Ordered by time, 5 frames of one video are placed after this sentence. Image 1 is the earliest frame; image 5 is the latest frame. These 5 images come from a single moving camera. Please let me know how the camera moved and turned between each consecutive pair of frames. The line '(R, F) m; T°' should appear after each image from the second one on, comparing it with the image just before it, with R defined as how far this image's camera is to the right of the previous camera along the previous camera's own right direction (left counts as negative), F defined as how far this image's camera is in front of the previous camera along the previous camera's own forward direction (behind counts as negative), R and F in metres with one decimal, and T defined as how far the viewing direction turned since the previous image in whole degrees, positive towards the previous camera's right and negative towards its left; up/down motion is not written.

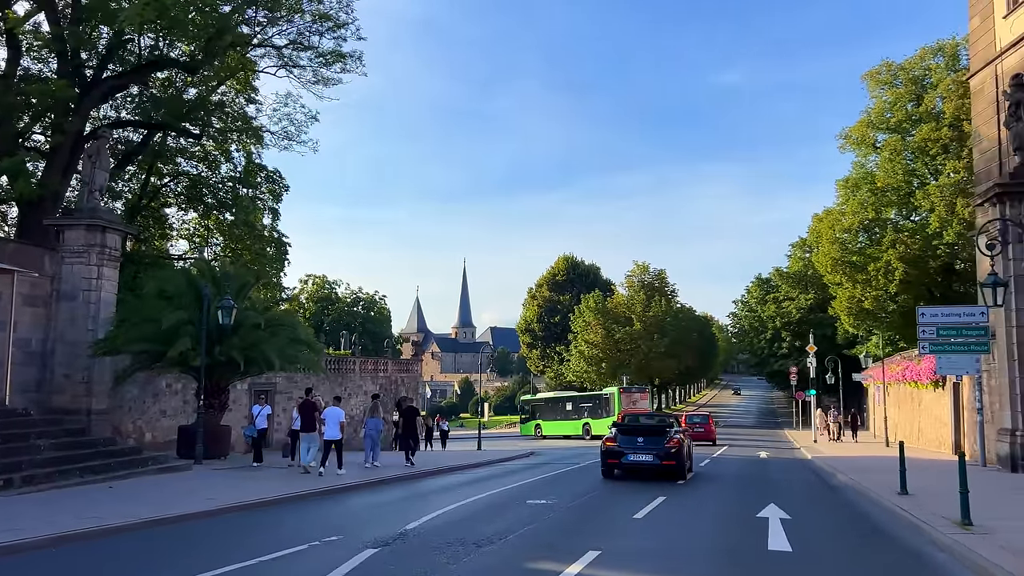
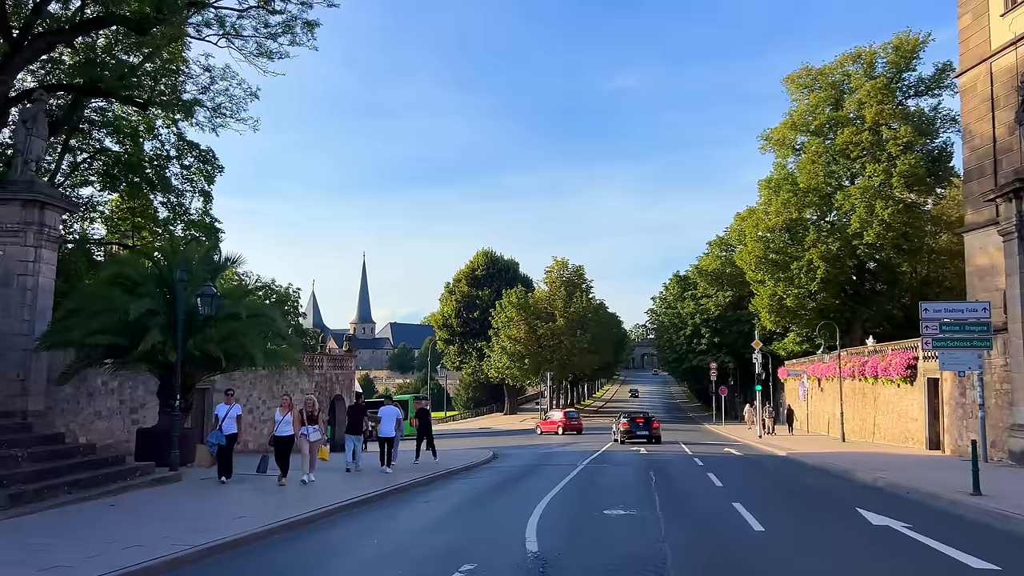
(-2.4, +1.4) m; +7°
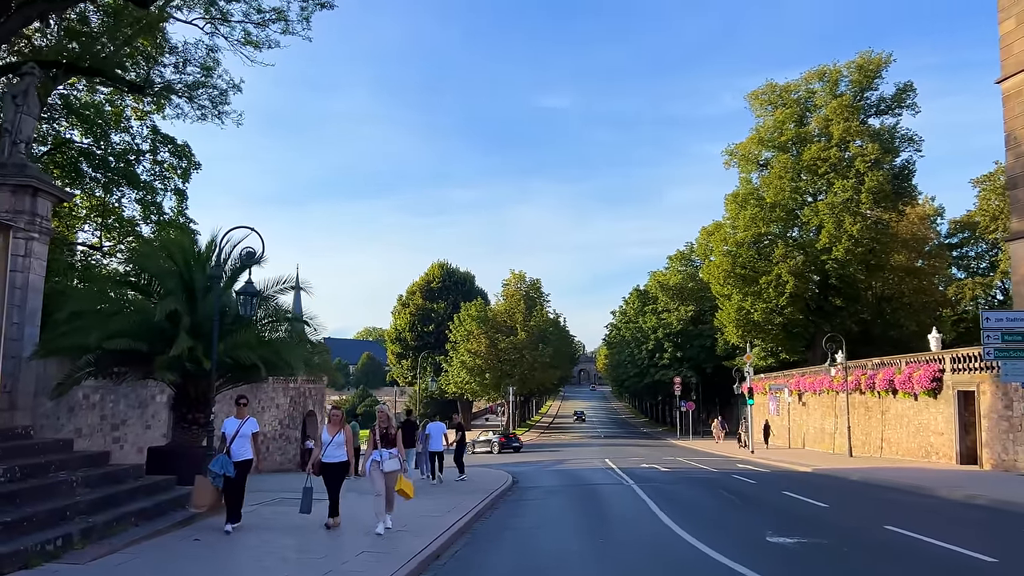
(-2.5, +1.6) m; +5°
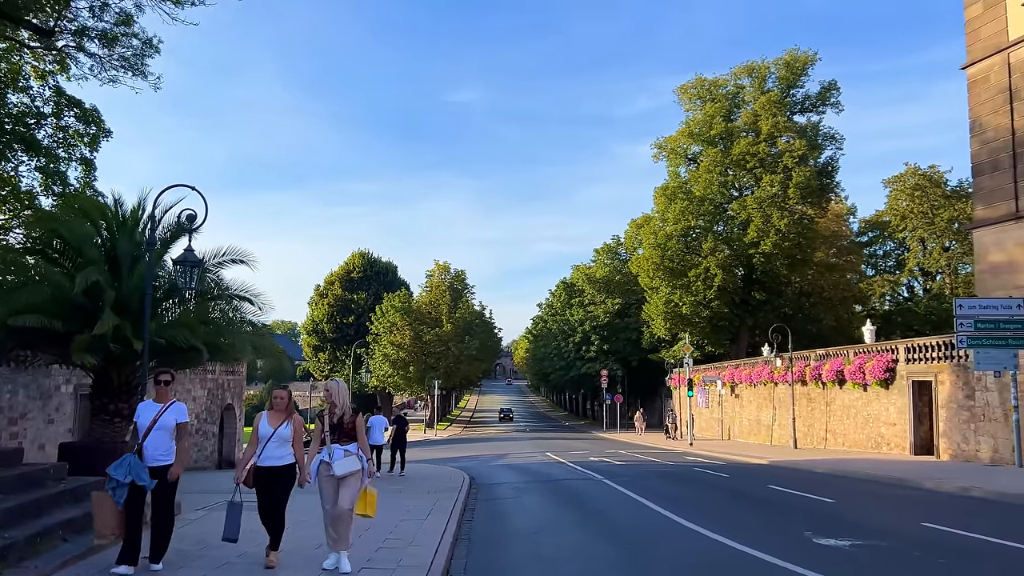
(-1.0, +1.5) m; +6°
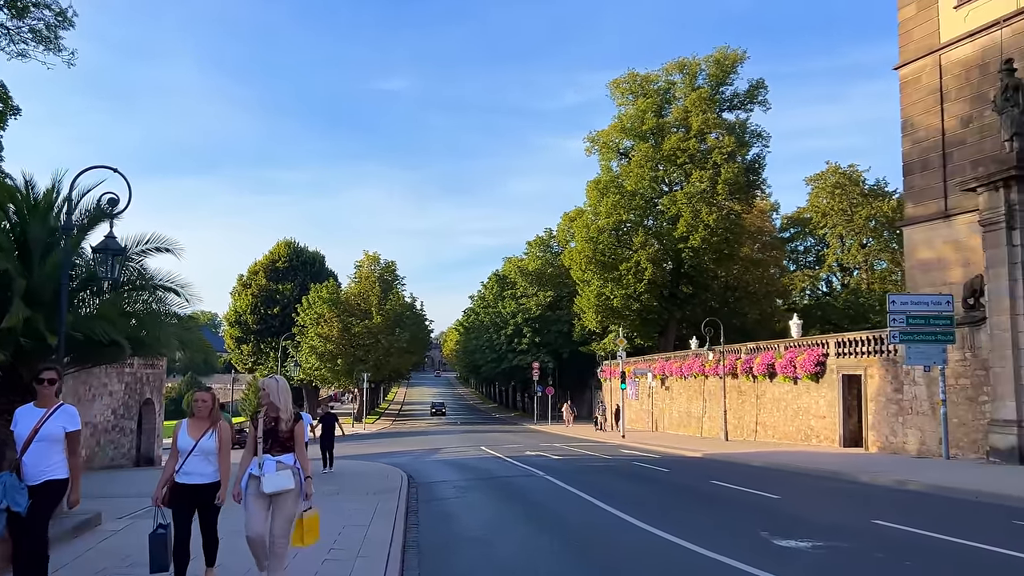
(-0.3, +0.5) m; +5°
